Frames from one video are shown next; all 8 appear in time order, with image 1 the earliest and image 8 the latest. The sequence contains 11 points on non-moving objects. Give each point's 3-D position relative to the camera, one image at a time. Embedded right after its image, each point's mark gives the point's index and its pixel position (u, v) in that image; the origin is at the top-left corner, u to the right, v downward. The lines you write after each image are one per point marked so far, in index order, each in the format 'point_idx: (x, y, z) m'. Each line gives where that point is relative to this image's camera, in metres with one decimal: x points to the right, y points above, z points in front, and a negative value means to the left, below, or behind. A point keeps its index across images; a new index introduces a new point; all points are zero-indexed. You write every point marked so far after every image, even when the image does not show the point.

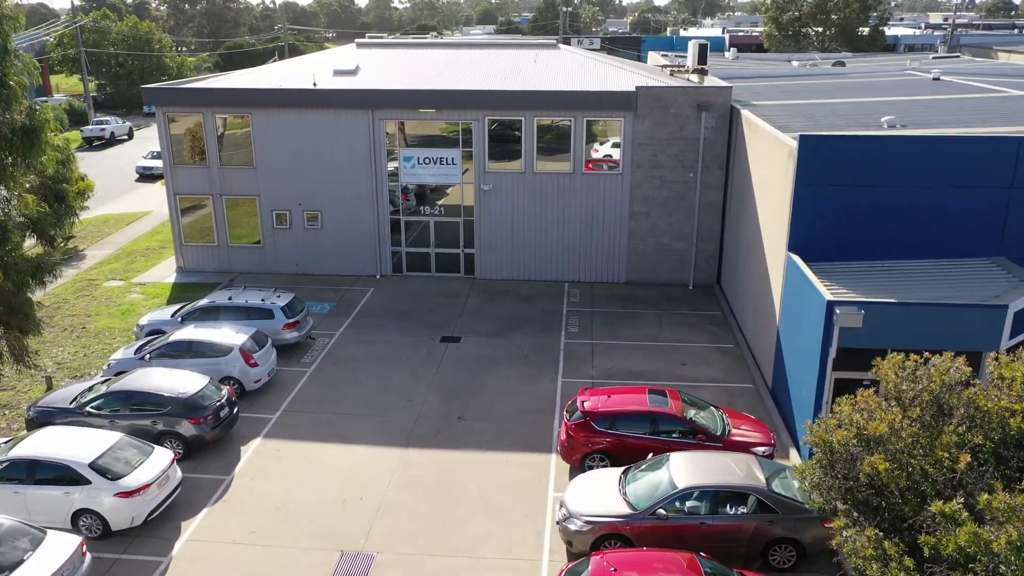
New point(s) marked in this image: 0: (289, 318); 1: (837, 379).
0: (-6.7, -0.9, +19.4) m
1: (+7.2, -2.0, +14.3) m
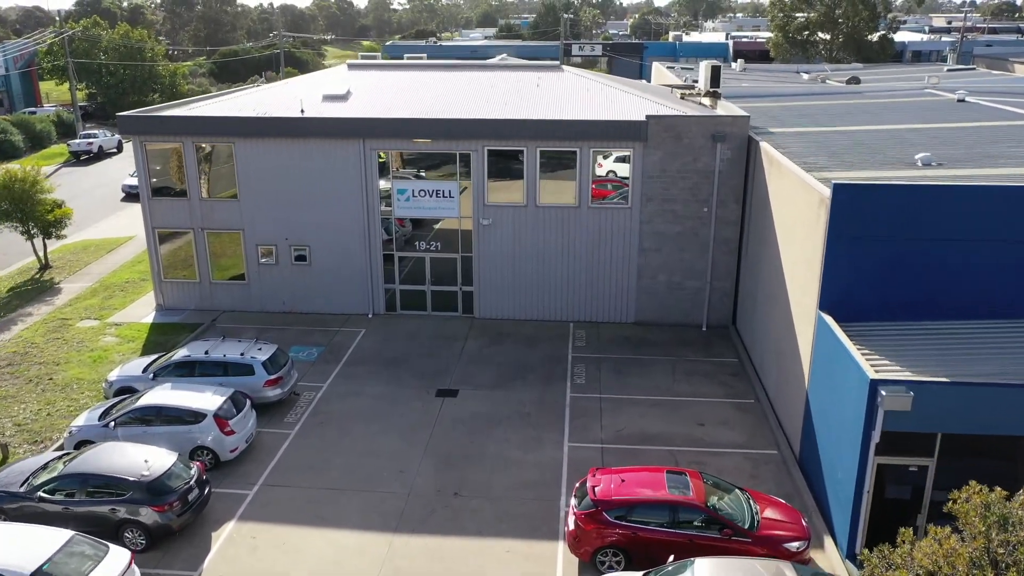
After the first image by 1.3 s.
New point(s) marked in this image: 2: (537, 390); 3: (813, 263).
0: (-6.7, -2.4, +17.8) m
1: (+7.2, -3.5, +12.7) m
2: (+0.8, -3.1, +19.3) m
3: (+7.2, +0.6, +15.3) m
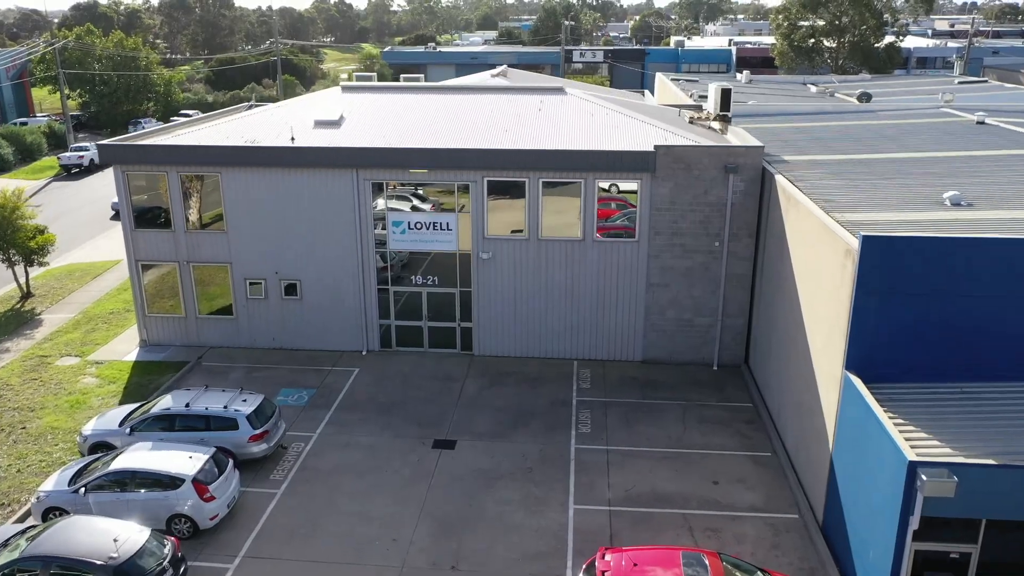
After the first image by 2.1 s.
0: (-6.6, -3.6, +16.7) m
1: (+7.3, -4.7, +11.5) m
2: (+0.8, -4.3, +18.2) m
3: (+7.2, -0.7, +14.2) m
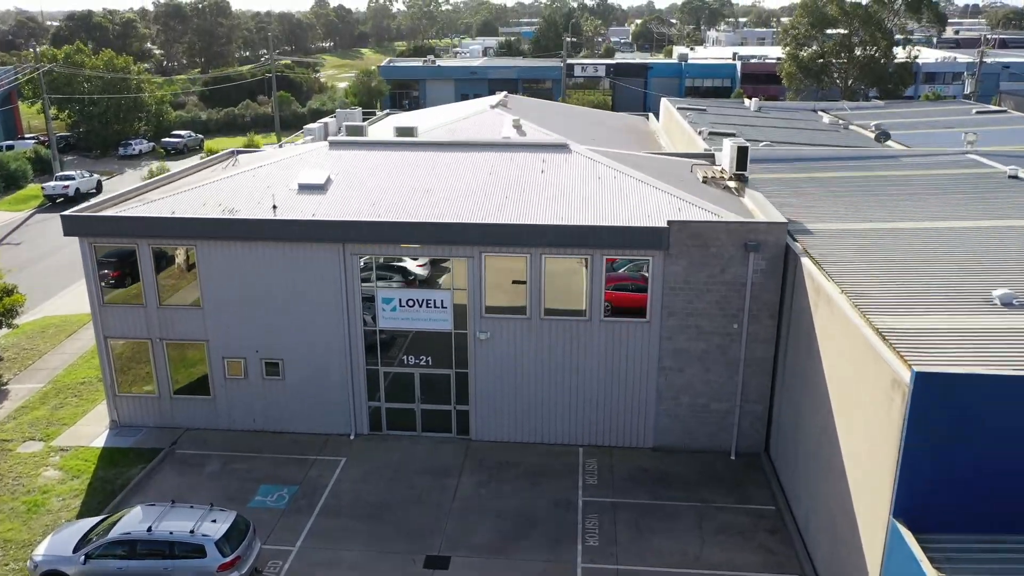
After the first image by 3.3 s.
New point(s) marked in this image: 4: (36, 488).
0: (-6.6, -6.2, +15.0) m
1: (+7.3, -7.3, +9.8) m
2: (+0.8, -6.9, +16.5) m
3: (+7.2, -3.2, +12.5) m
4: (-13.9, -5.8, +18.8) m
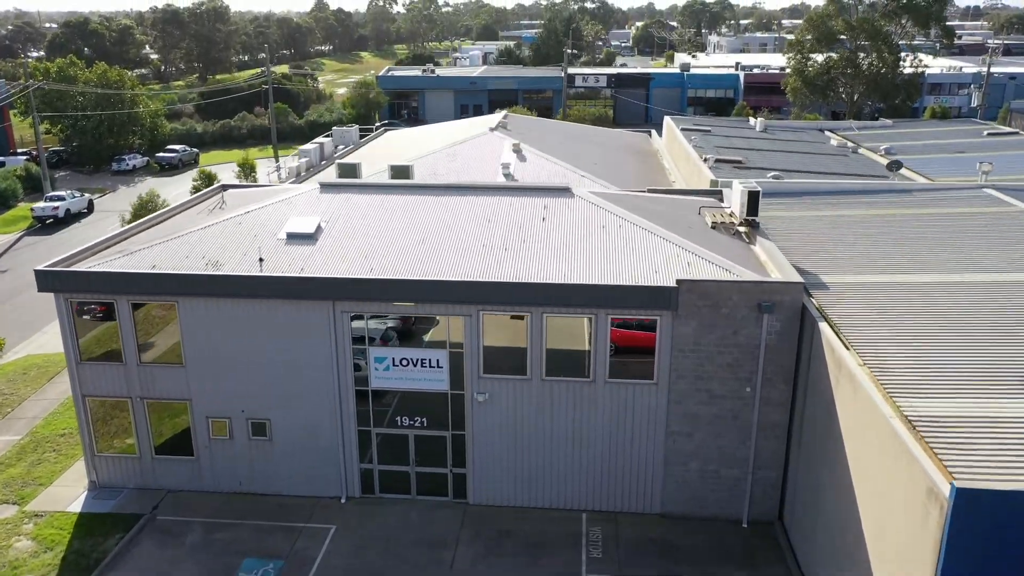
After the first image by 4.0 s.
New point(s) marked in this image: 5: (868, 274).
0: (-6.7, -7.9, +13.9) m
1: (+7.2, -9.0, +8.7) m
2: (+0.8, -8.6, +15.4) m
3: (+7.2, -4.9, +11.4) m
4: (-13.9, -7.5, +17.7) m
5: (+11.0, +0.4, +19.9) m
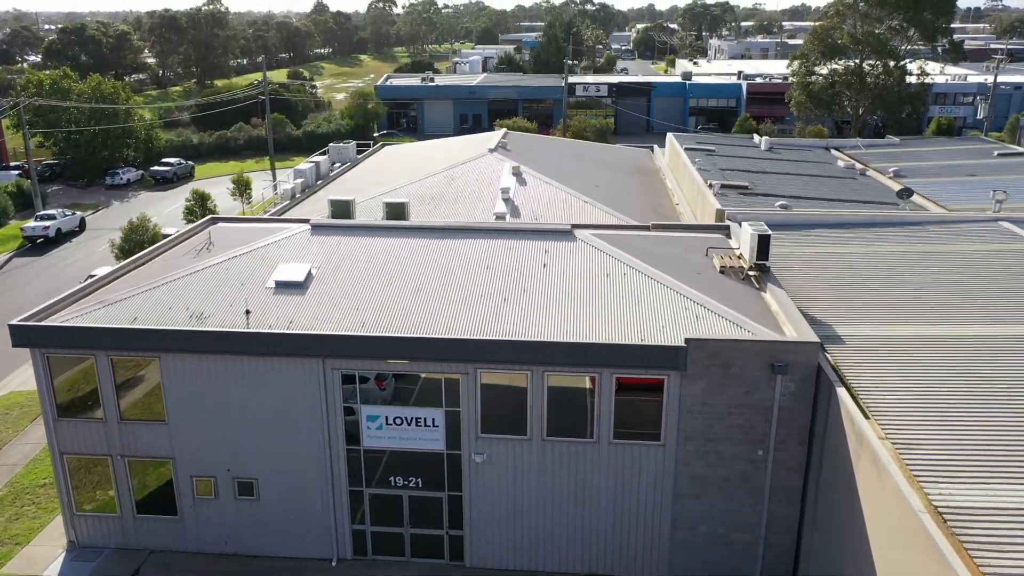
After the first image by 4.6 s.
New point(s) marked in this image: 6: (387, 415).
0: (-6.7, -9.4, +13.0) m
1: (+7.2, -10.5, +7.8) m
2: (+0.7, -10.1, +14.5) m
3: (+7.2, -6.5, +10.5) m
4: (-13.9, -9.1, +16.8) m
5: (+11.0, -1.1, +19.0) m
6: (-3.5, -3.6, +18.0) m
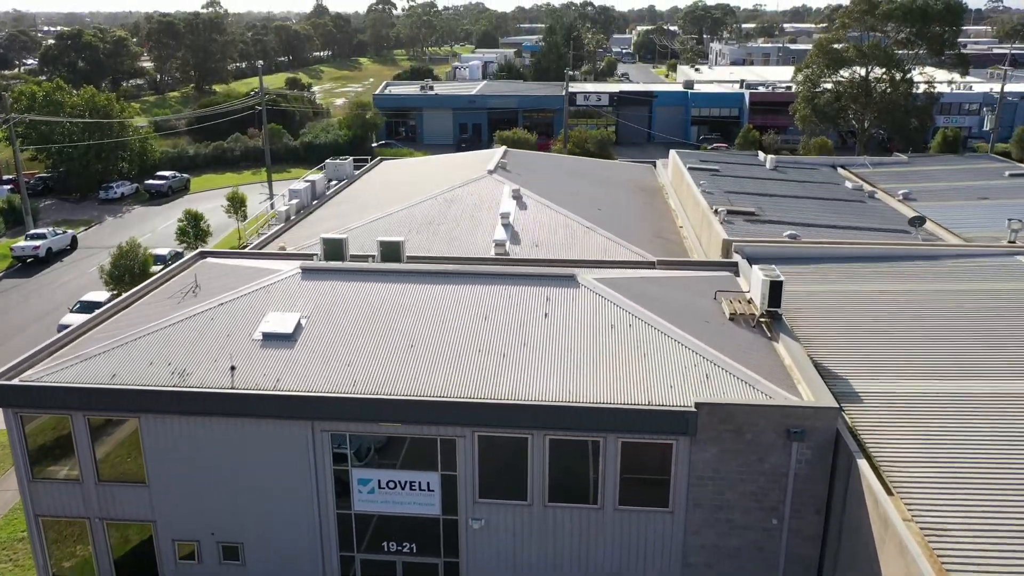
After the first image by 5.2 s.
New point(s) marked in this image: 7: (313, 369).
0: (-6.7, -10.9, +12.0) m
1: (+7.2, -12.0, +6.8) m
2: (+0.7, -11.6, +13.5) m
3: (+7.2, -8.0, +9.5) m
4: (-13.9, -10.5, +15.8) m
5: (+11.0, -2.6, +18.0) m
6: (-3.5, -5.0, +17.1) m
7: (-5.3, -2.2, +17.3) m
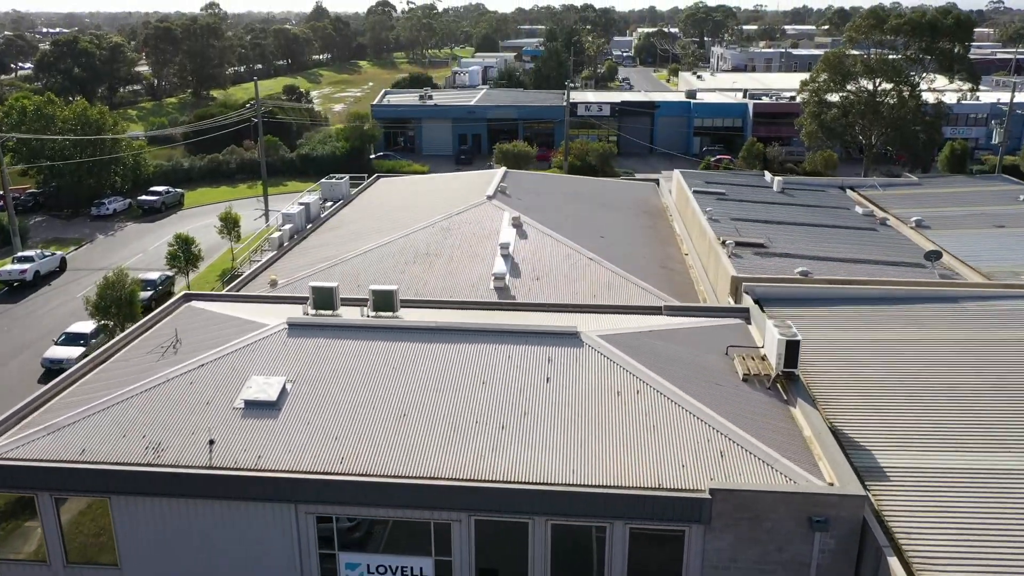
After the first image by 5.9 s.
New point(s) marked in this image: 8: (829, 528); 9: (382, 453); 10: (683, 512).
0: (-6.7, -12.6, +10.8) m
1: (+7.2, -13.7, +5.6) m
2: (+0.7, -13.3, +12.3) m
3: (+7.1, -9.7, +8.3) m
4: (-13.9, -12.2, +14.6) m
5: (+10.9, -4.3, +16.8) m
6: (-3.5, -6.7, +15.9) m
7: (-5.3, -3.9, +16.1) m
8: (+7.1, -5.4, +14.5) m
9: (-3.2, -4.0, +15.8) m
10: (+3.9, -5.0, +14.5) m
